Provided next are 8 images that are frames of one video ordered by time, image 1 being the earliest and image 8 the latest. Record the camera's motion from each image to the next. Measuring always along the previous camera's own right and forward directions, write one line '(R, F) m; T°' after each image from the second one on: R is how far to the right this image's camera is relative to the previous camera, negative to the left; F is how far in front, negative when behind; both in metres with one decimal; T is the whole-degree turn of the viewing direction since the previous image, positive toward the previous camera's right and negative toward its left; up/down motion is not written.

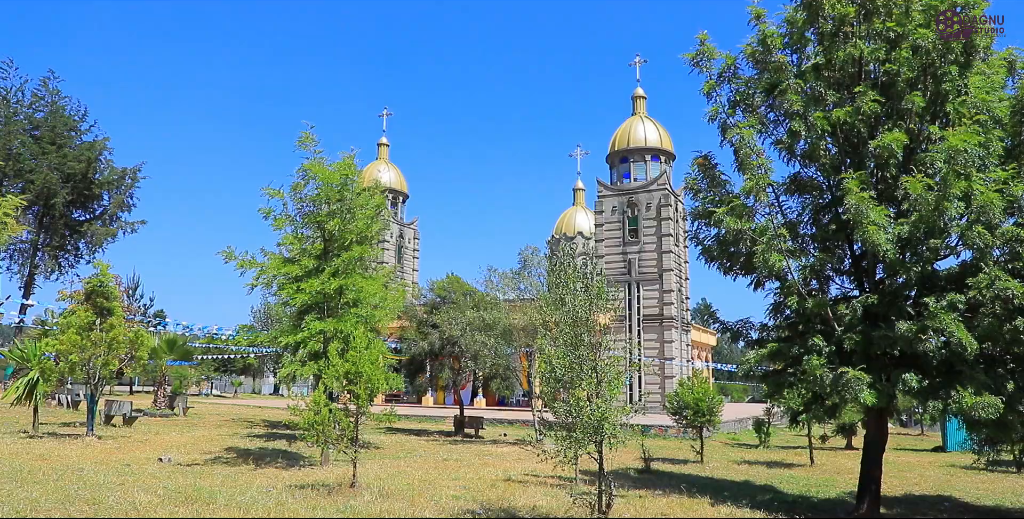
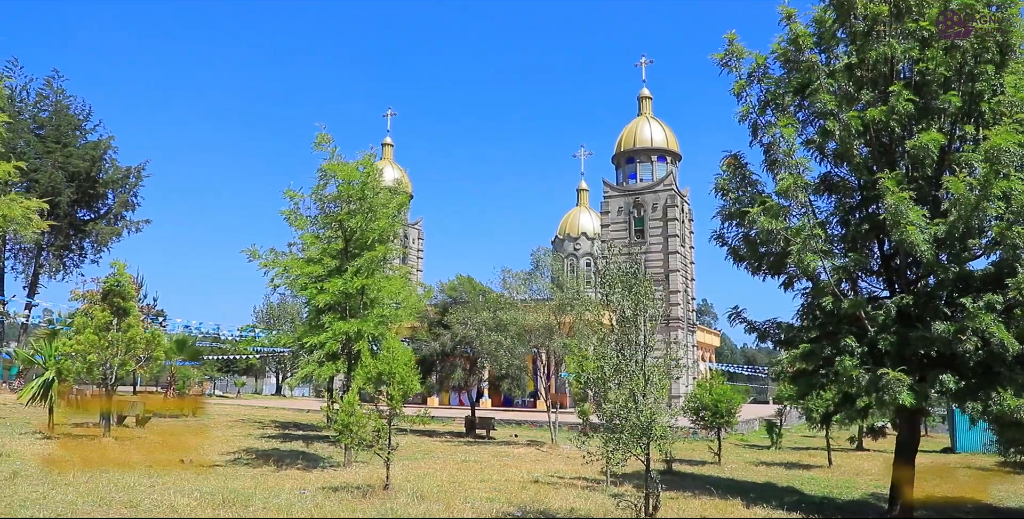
(-0.6, +0.1) m; 0°
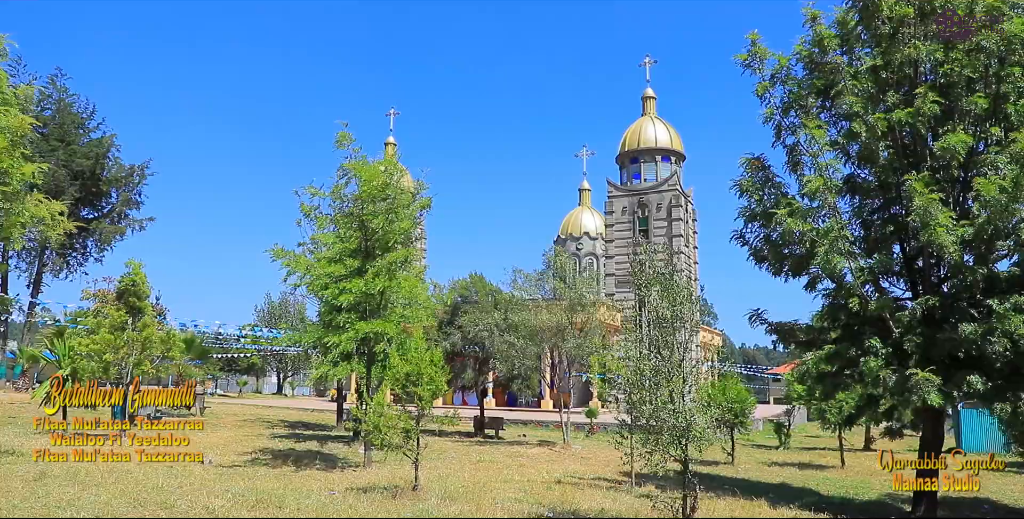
(-0.5, 0.0) m; 0°
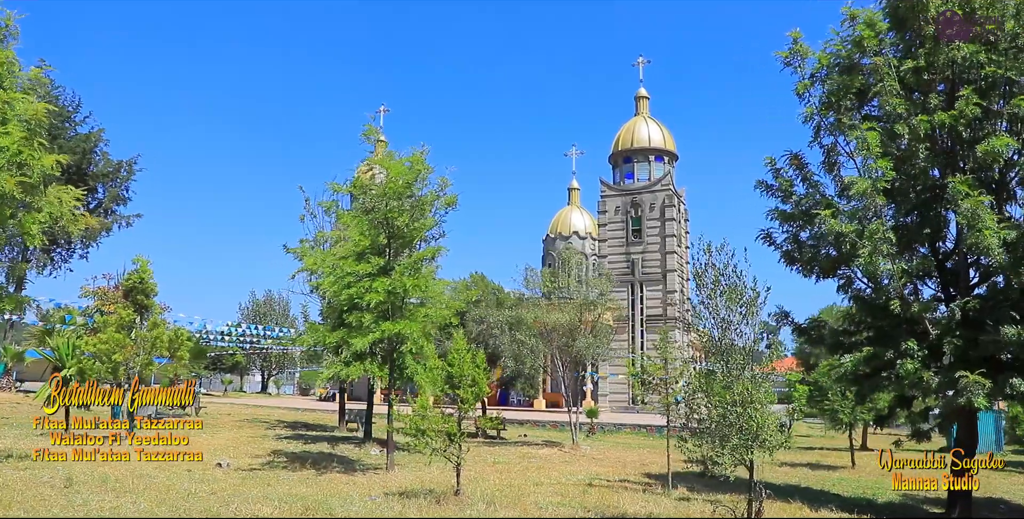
(-1.0, +0.2) m; +2°
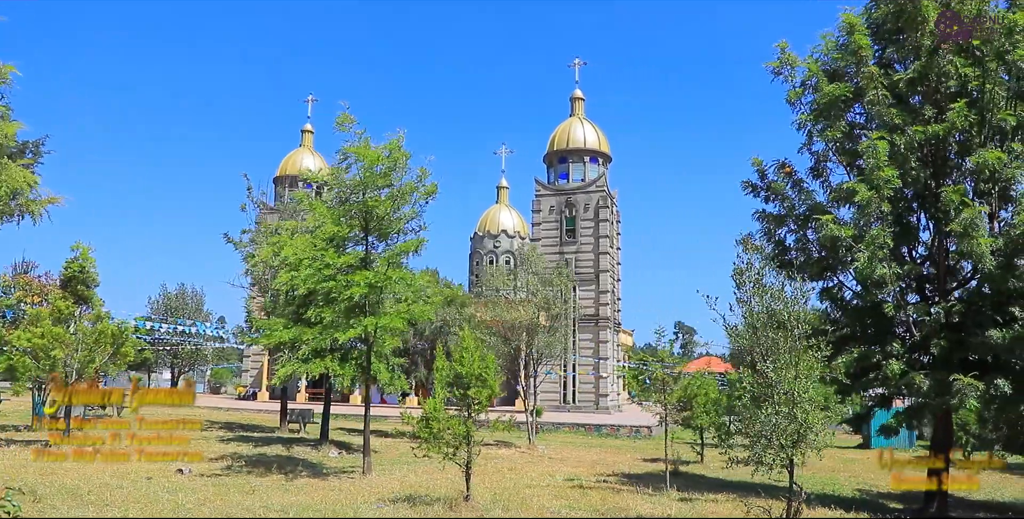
(-1.6, +0.5) m; +7°
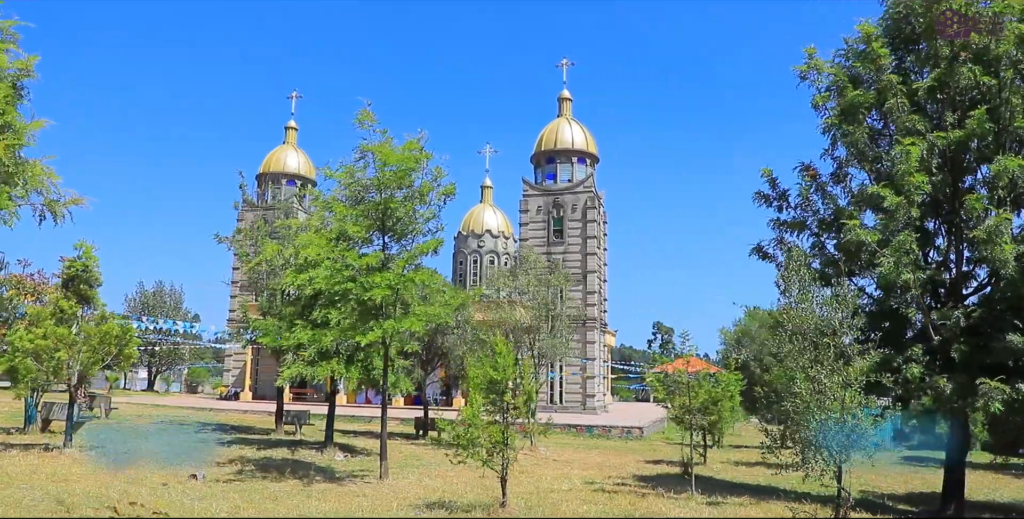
(-0.9, +0.1) m; +2°
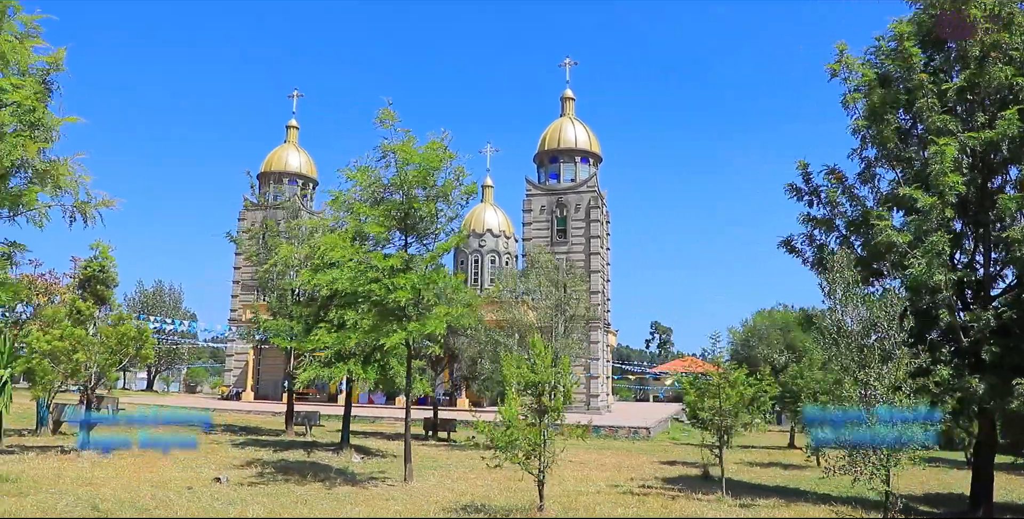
(-0.6, +0.1) m; 0°
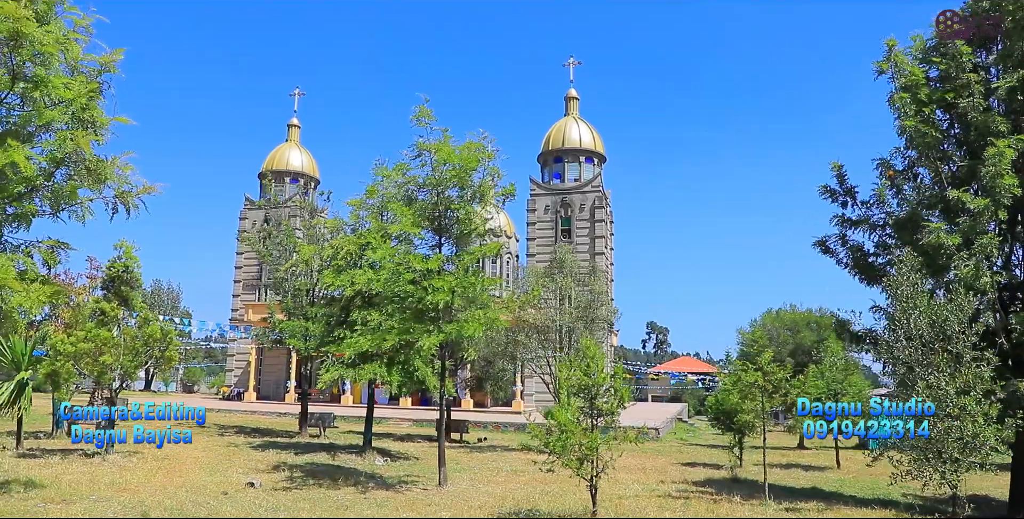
(-0.9, +0.2) m; +1°
